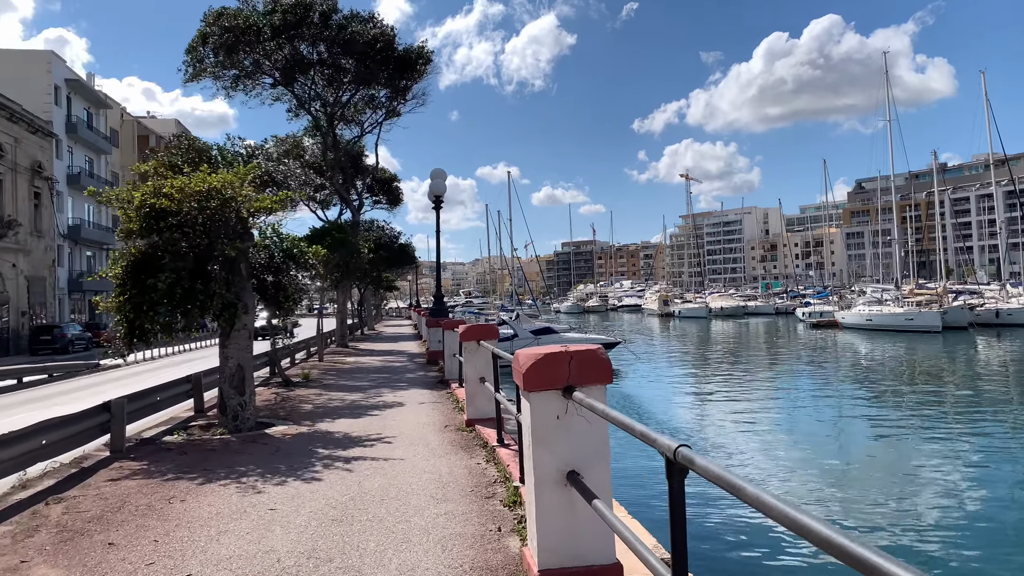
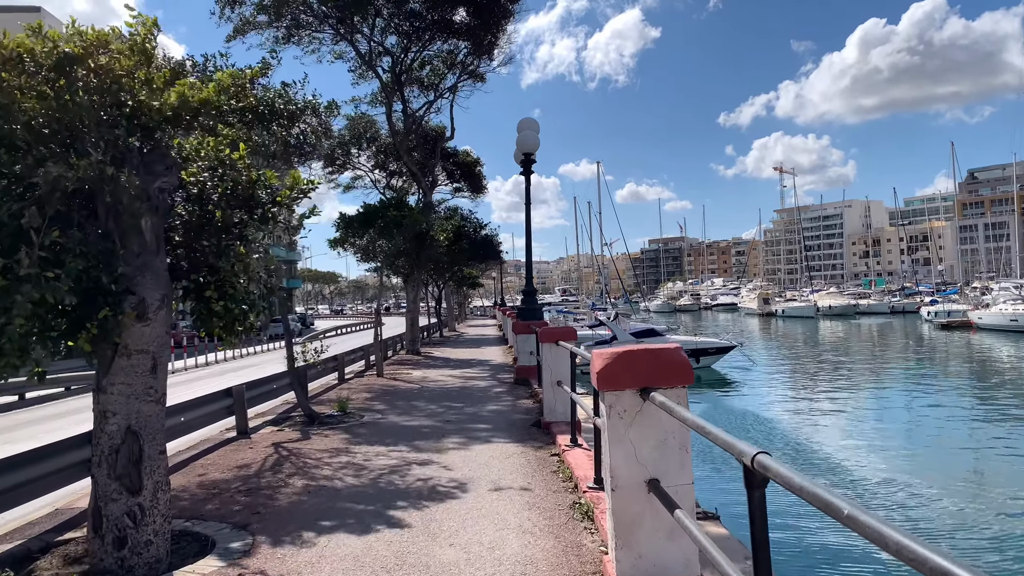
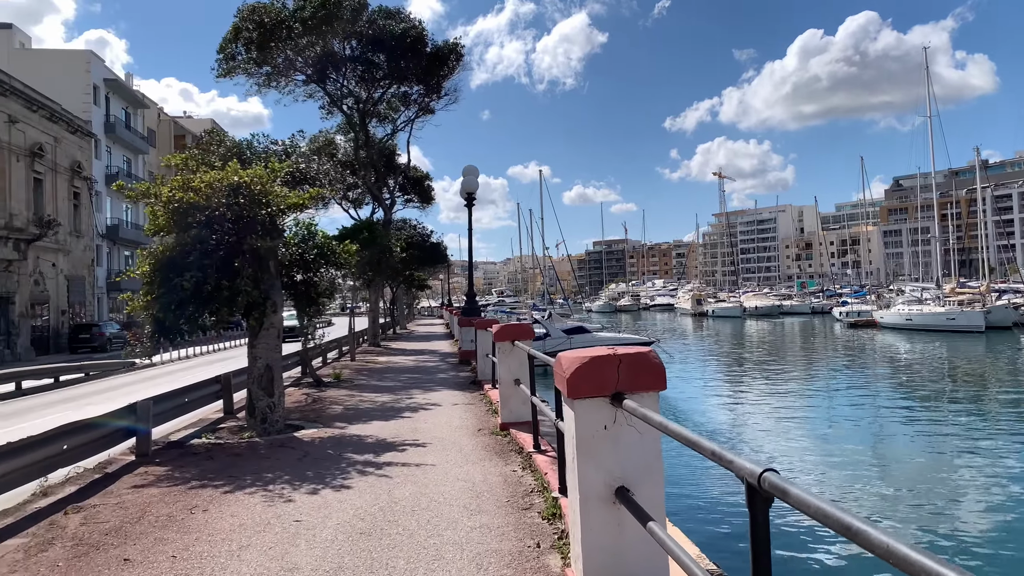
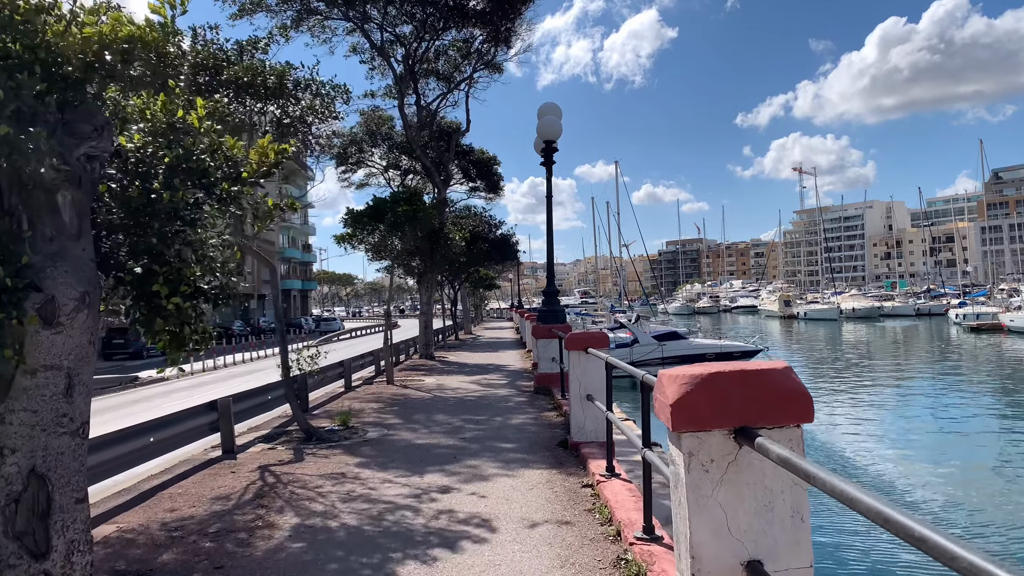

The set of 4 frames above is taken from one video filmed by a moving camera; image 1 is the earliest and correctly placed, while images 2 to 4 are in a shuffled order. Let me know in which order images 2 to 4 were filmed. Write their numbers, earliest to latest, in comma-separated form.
3, 2, 4
